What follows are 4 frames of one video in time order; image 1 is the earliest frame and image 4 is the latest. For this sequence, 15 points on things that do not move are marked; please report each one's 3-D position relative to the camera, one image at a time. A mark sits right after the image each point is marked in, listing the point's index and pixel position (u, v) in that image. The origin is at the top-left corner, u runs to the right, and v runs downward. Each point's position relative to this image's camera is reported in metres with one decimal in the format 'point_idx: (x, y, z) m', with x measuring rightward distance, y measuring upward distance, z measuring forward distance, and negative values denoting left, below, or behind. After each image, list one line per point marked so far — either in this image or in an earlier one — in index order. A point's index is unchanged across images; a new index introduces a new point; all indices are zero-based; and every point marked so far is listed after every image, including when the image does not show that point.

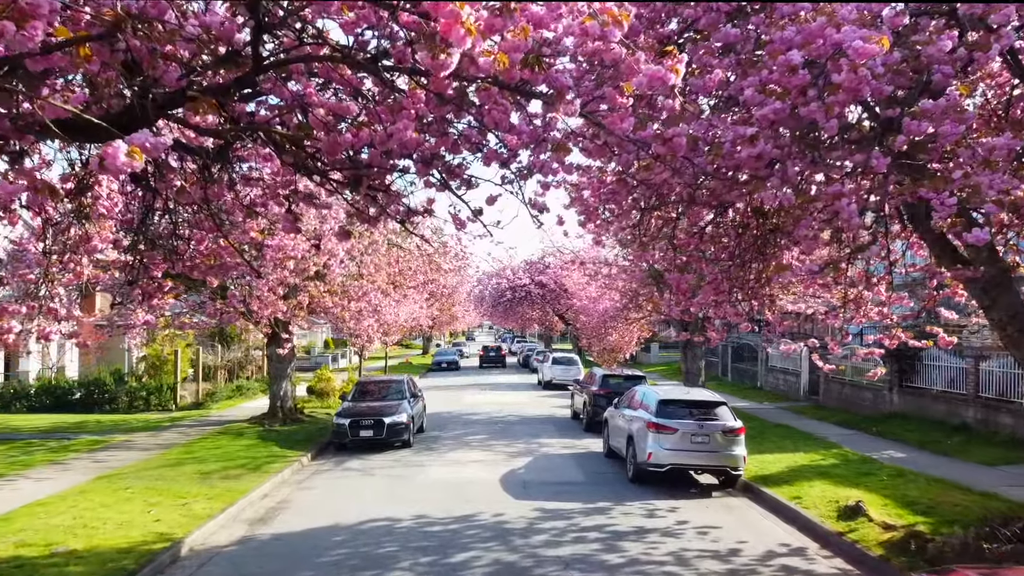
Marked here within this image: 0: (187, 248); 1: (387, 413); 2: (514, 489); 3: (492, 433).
0: (-4.2, +0.5, +7.6) m
1: (-3.3, -3.3, +15.6) m
2: (0.0, -4.0, +11.6) m
3: (-0.6, -4.4, +17.6) m
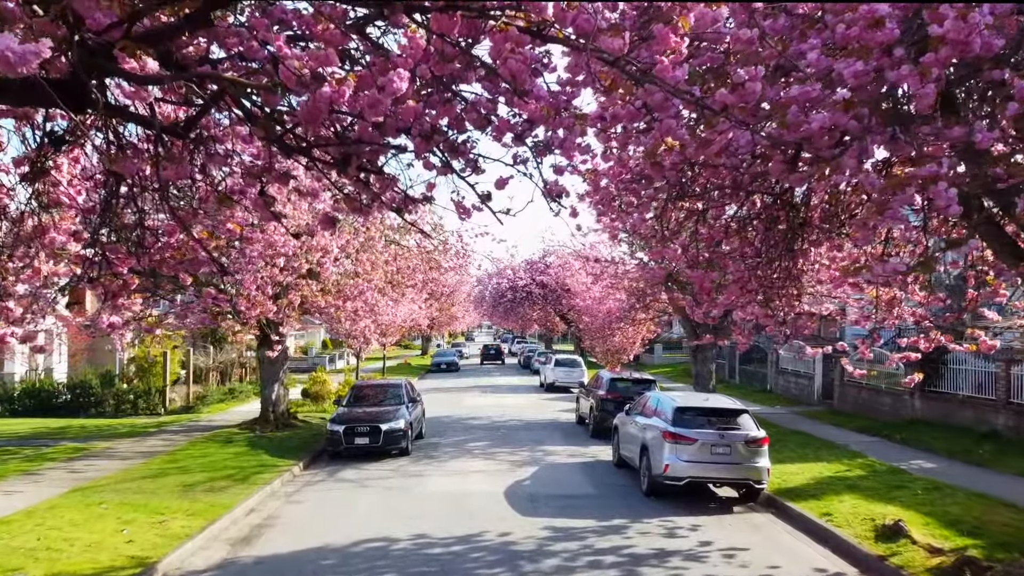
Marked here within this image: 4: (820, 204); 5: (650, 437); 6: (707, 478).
0: (-4.1, +0.6, +6.7) m
1: (-3.2, -3.3, +14.7) m
2: (+0.2, -4.0, +10.7) m
3: (-0.5, -4.4, +16.8) m
4: (+5.0, +1.3, +9.5) m
5: (+2.7, -2.9, +11.3) m
6: (+3.5, -3.4, +10.5) m
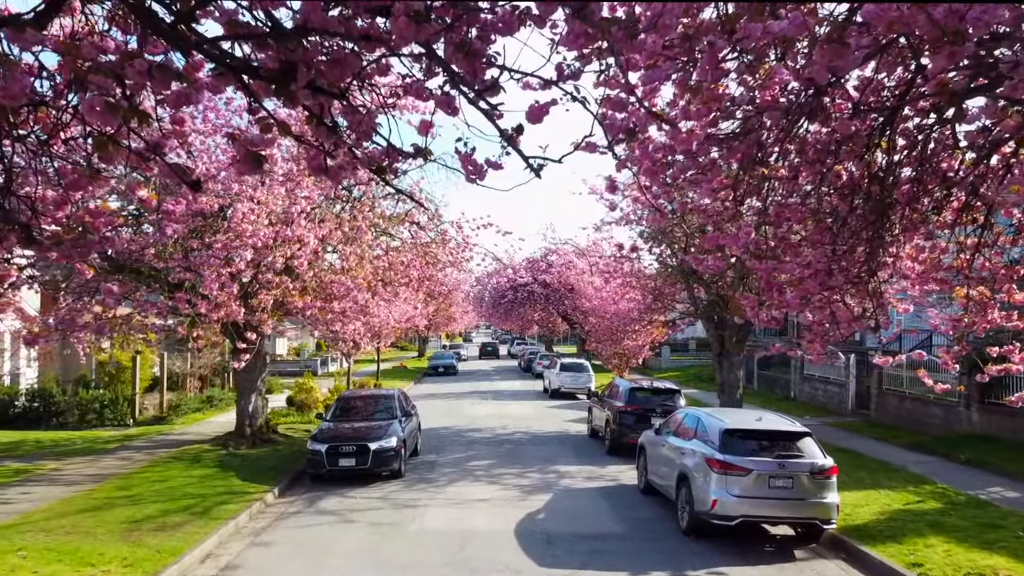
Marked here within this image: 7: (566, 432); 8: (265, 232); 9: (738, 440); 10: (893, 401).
0: (-3.9, +0.6, +4.8) m
1: (-3.1, -3.3, +12.8) m
2: (+0.4, -3.9, +8.8) m
3: (-0.3, -4.3, +14.9) m
4: (+5.2, +1.4, +7.6) m
5: (+2.9, -2.9, +9.4) m
6: (+3.7, -3.4, +8.6) m
7: (+1.7, -4.6, +18.6) m
8: (-5.1, +1.2, +11.9) m
9: (+3.5, -2.4, +9.1) m
10: (+11.6, -3.4, +17.7) m
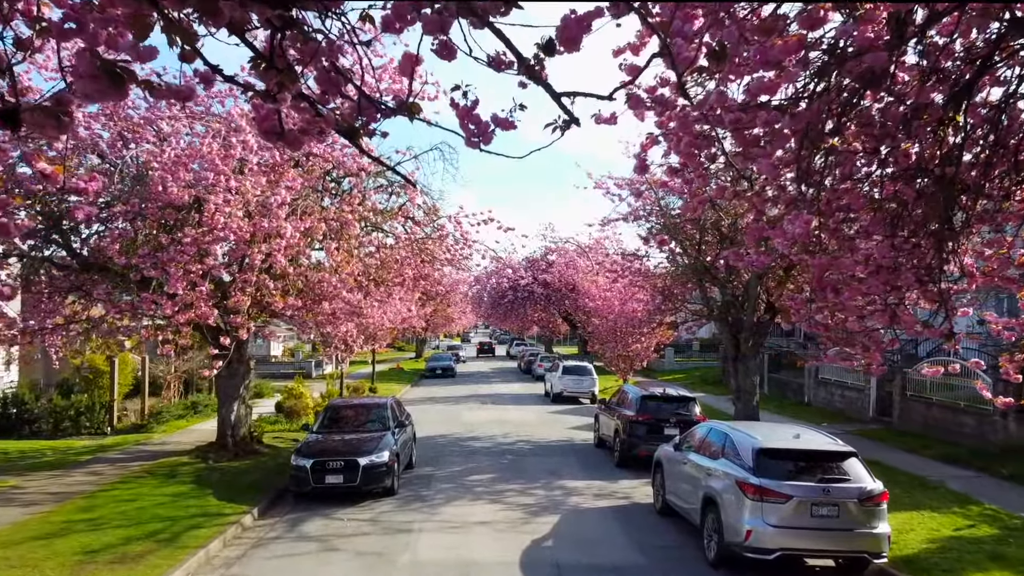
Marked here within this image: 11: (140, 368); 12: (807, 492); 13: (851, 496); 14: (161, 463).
0: (-3.8, +0.6, +3.7) m
1: (-3.0, -3.3, +11.7) m
2: (+0.4, -3.9, +7.7) m
3: (-0.3, -4.3, +13.8) m
4: (+5.3, +1.4, +6.5) m
5: (+3.0, -2.9, +8.3) m
6: (+3.8, -3.4, +7.5) m
7: (+1.8, -4.6, +17.5) m
8: (-5.0, +1.2, +10.8) m
9: (+3.6, -2.4, +8.0) m
10: (+11.6, -3.4, +16.6) m
11: (-12.4, -2.7, +19.3) m
12: (+3.9, -2.7, +7.6) m
13: (+4.4, -2.7, +7.6) m
14: (-8.4, -4.2, +13.9) m
